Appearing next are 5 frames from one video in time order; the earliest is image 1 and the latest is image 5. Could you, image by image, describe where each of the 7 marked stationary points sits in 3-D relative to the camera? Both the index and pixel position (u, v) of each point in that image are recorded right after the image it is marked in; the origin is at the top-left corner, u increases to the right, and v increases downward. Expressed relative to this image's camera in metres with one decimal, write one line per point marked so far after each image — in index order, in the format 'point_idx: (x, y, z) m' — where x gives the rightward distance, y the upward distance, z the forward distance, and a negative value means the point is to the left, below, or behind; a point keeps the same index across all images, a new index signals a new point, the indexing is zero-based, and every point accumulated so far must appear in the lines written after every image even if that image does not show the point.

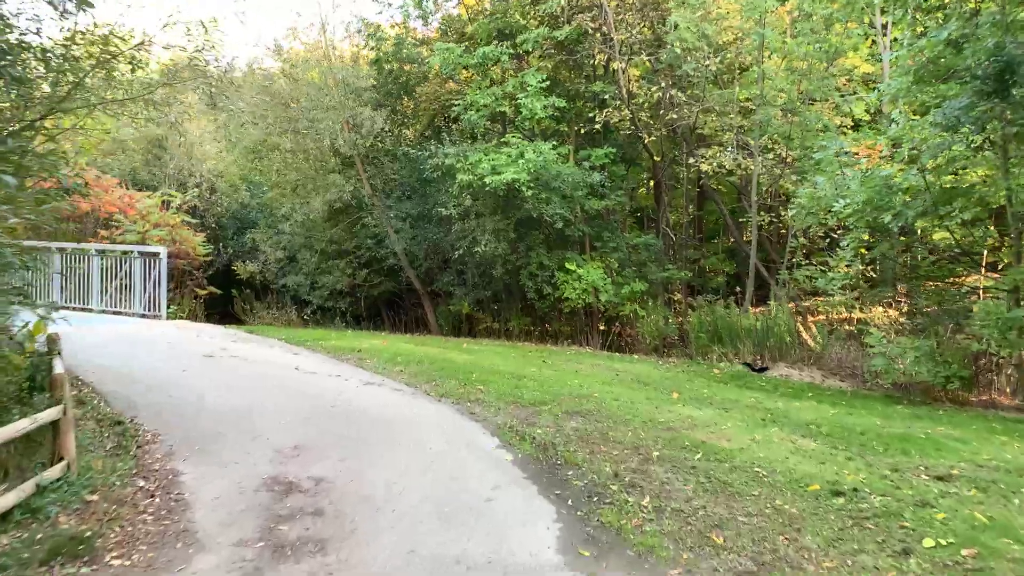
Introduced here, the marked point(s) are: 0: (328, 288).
0: (-4.4, 0.0, +19.0) m
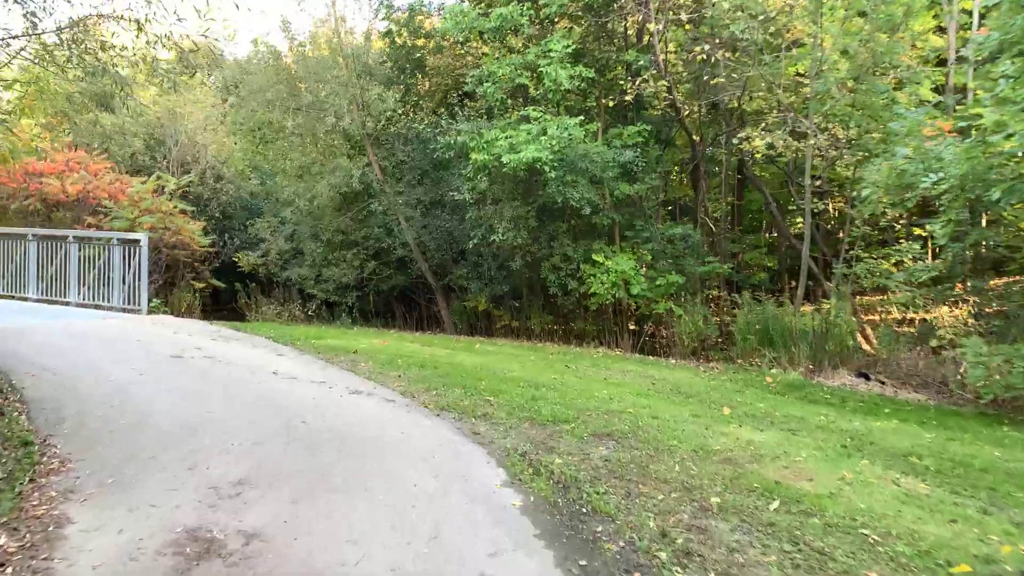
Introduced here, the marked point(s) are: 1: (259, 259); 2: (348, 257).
0: (-3.9, +0.1, +17.5) m
1: (-5.9, +0.7, +18.6) m
2: (-3.7, +0.7, +17.8) m
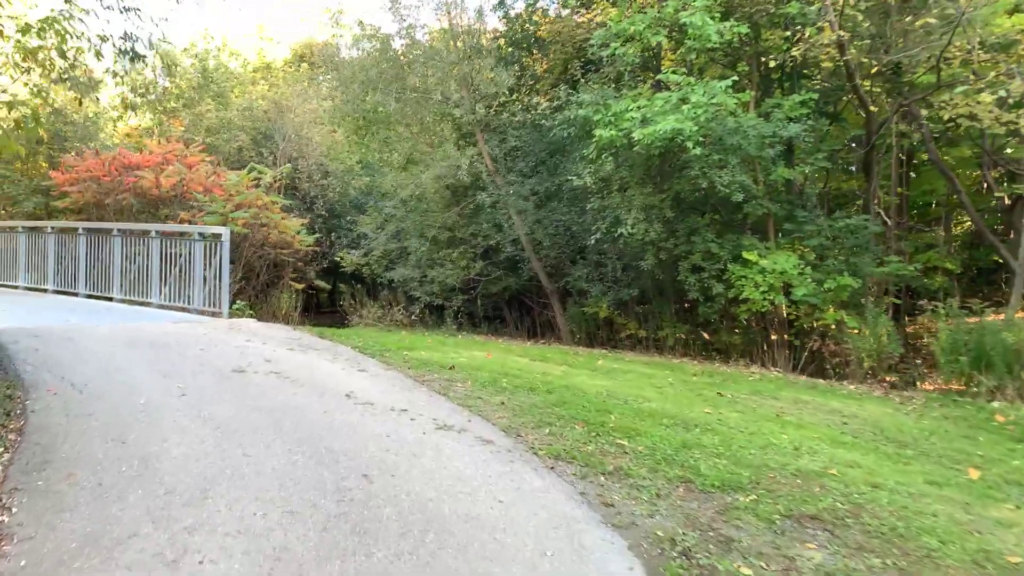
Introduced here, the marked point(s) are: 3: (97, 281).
0: (-1.5, +0.1, +15.8) m
1: (-3.2, +0.6, +17.2) m
2: (-1.2, +0.7, +16.1) m
3: (-7.0, +0.1, +13.4) m
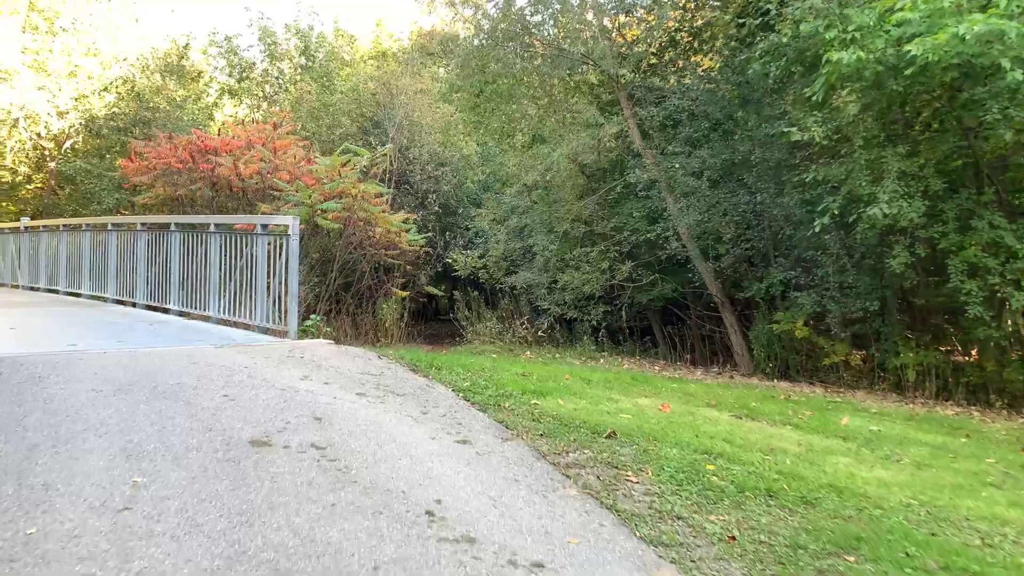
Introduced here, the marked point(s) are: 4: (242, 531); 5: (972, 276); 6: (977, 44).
0: (+1.0, 0.0, +12.5) m
1: (-0.6, +0.5, +14.1) m
2: (+1.3, +0.5, +12.7) m
3: (-4.9, 0.0, +10.9) m
4: (-1.1, -1.0, +3.3) m
5: (+4.4, +0.1, +7.6) m
6: (+3.4, +1.8, +5.9) m
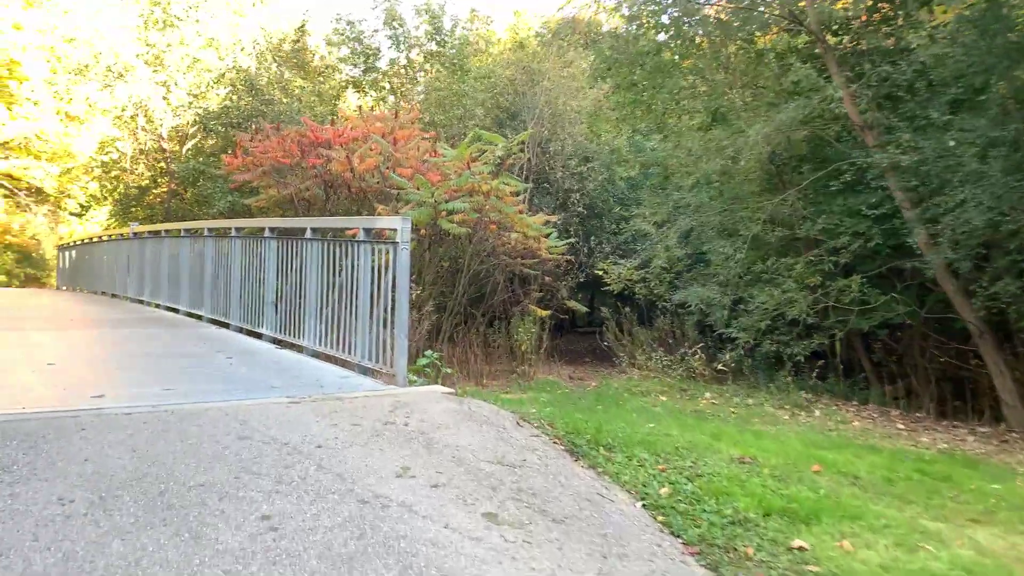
0: (+3.1, -0.3, +9.6) m
1: (+1.8, +0.2, +11.5) m
2: (+3.4, +0.3, +9.8) m
3: (-3.0, -0.2, +9.0) m
4: (-0.5, -1.2, +0.9) m
5: (+5.6, -0.1, +4.2) m
6: (+4.4, +1.6, +2.7) m
